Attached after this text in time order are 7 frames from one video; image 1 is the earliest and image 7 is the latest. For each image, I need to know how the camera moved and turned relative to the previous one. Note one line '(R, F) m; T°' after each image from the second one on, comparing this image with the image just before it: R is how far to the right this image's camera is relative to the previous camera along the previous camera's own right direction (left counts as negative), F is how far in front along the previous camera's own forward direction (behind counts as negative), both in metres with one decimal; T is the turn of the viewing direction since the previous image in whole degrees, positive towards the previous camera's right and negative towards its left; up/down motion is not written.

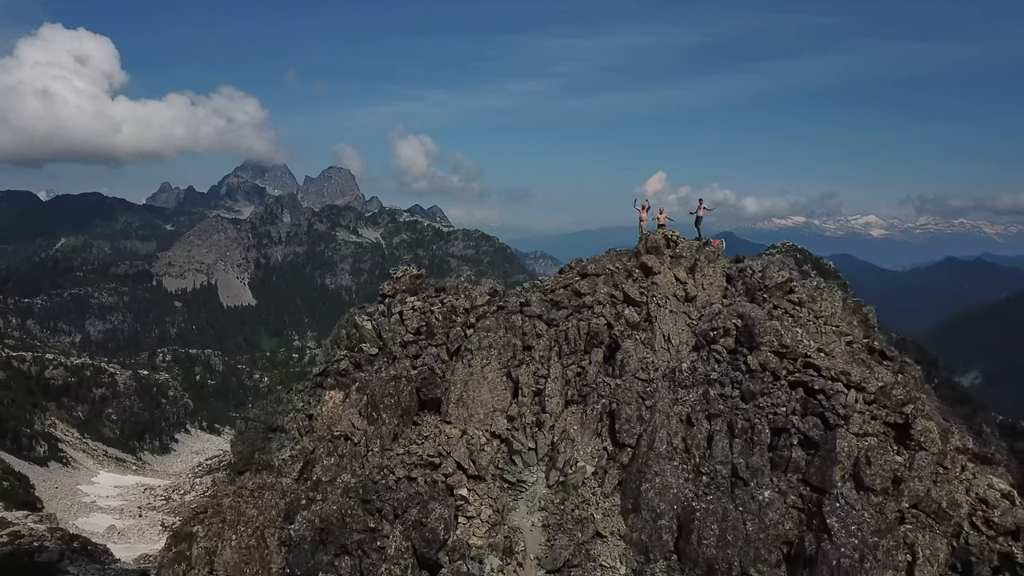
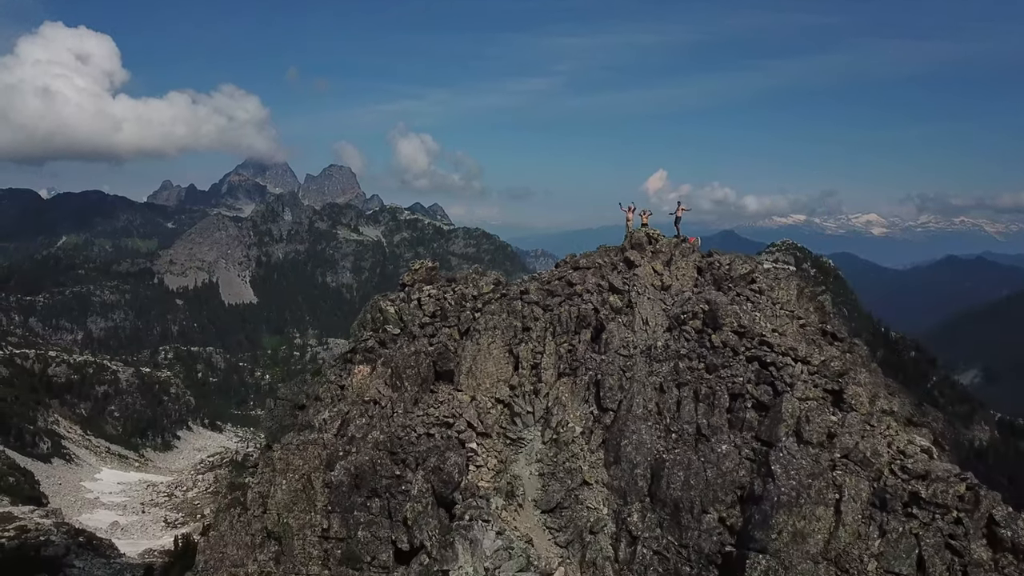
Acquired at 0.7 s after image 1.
(0.0, -1.1) m; 0°
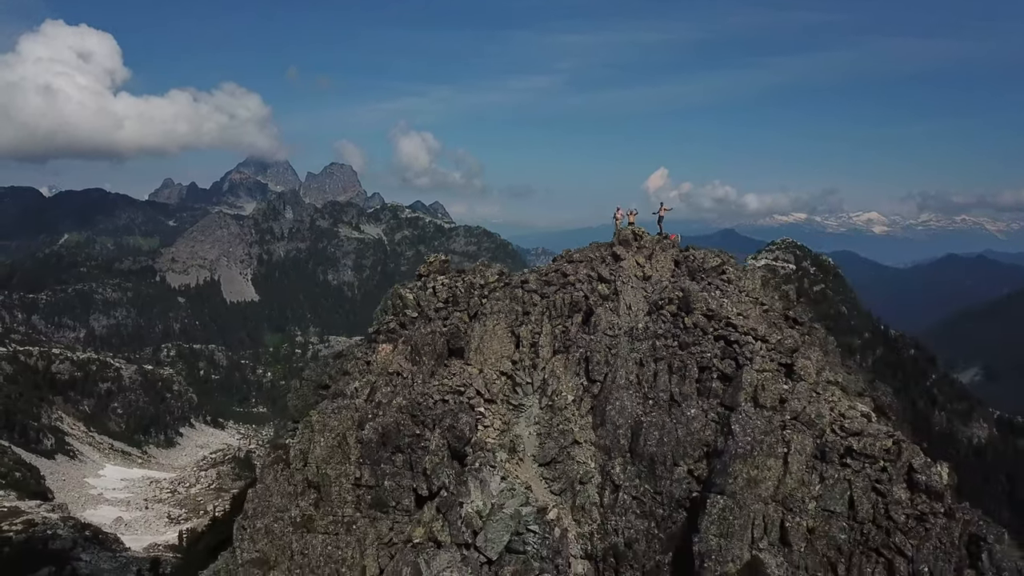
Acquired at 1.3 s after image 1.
(0.0, -1.2) m; 0°
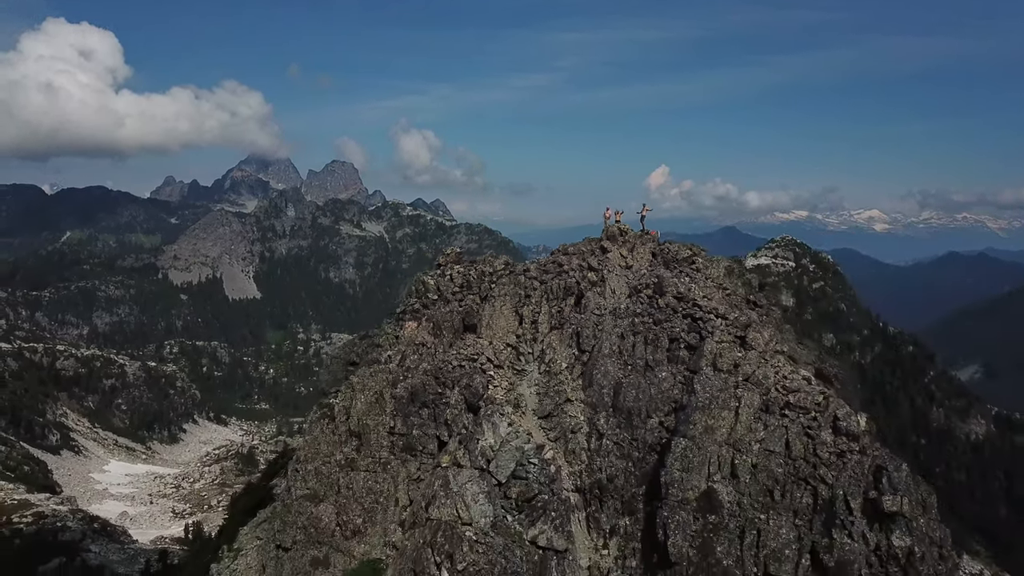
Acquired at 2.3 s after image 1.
(0.0, -1.7) m; 0°
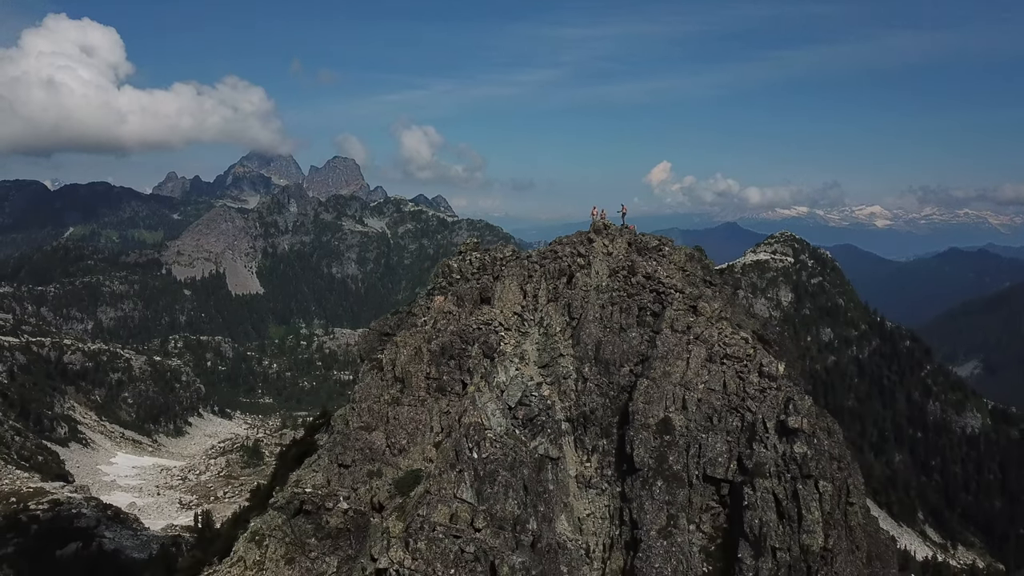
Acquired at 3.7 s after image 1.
(-0.1, -2.9) m; 0°
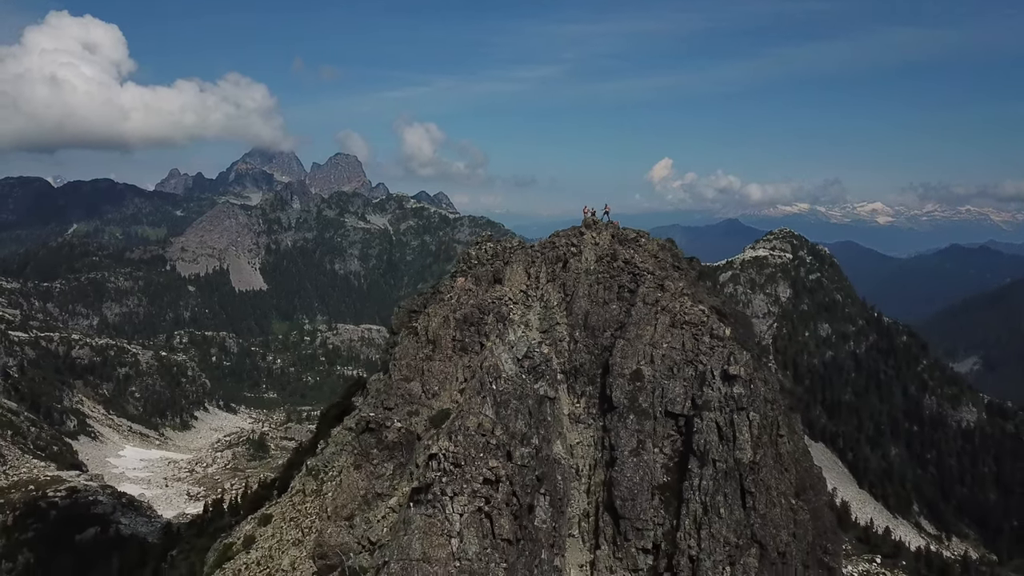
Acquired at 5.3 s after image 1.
(-0.1, -3.4) m; 0°
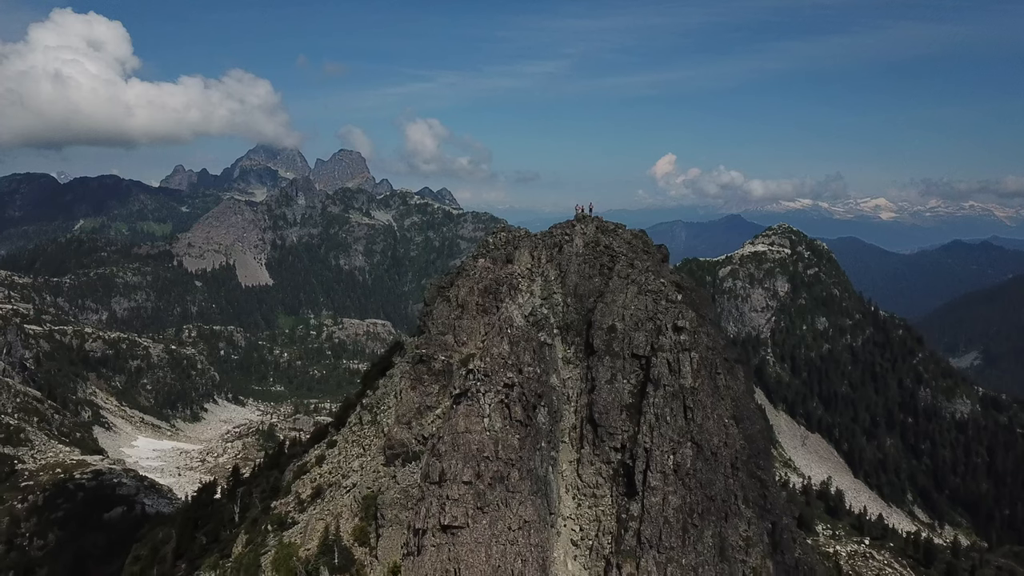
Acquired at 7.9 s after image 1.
(-0.2, -5.5) m; 0°
